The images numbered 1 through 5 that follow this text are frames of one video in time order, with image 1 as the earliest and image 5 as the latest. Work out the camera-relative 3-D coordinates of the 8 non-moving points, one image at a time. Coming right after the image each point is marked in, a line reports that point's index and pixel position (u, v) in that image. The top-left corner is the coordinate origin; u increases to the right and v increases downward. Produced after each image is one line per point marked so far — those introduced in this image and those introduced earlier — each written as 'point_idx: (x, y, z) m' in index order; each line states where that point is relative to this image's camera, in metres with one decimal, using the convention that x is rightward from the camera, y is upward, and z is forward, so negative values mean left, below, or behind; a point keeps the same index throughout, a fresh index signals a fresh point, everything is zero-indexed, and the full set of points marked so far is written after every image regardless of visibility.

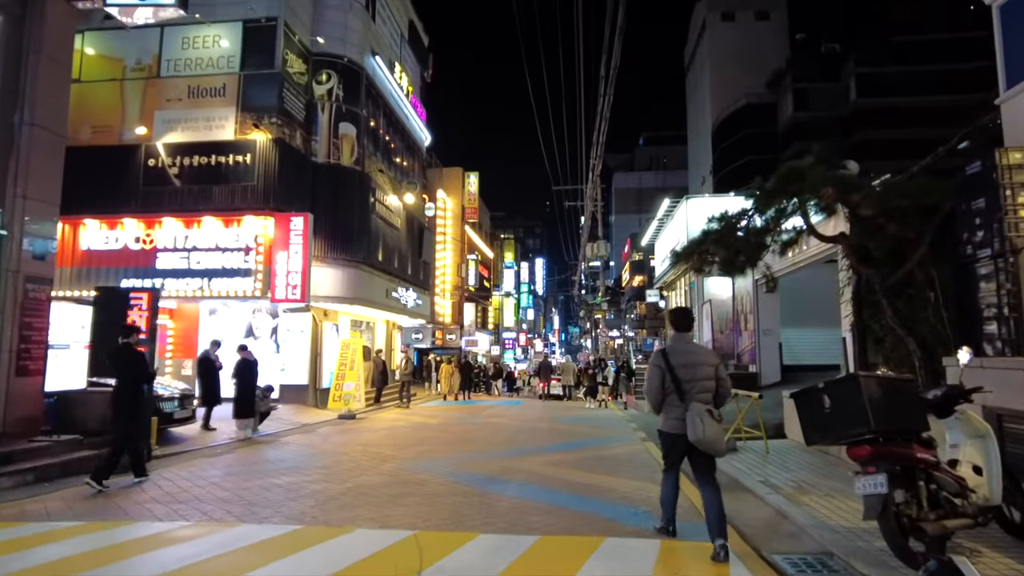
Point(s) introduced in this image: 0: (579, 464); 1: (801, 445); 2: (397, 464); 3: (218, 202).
0: (+0.9, -2.4, +9.2) m
1: (+4.4, -2.4, +10.2) m
2: (-1.6, -2.4, +9.4) m
3: (-7.3, +2.1, +16.7) m
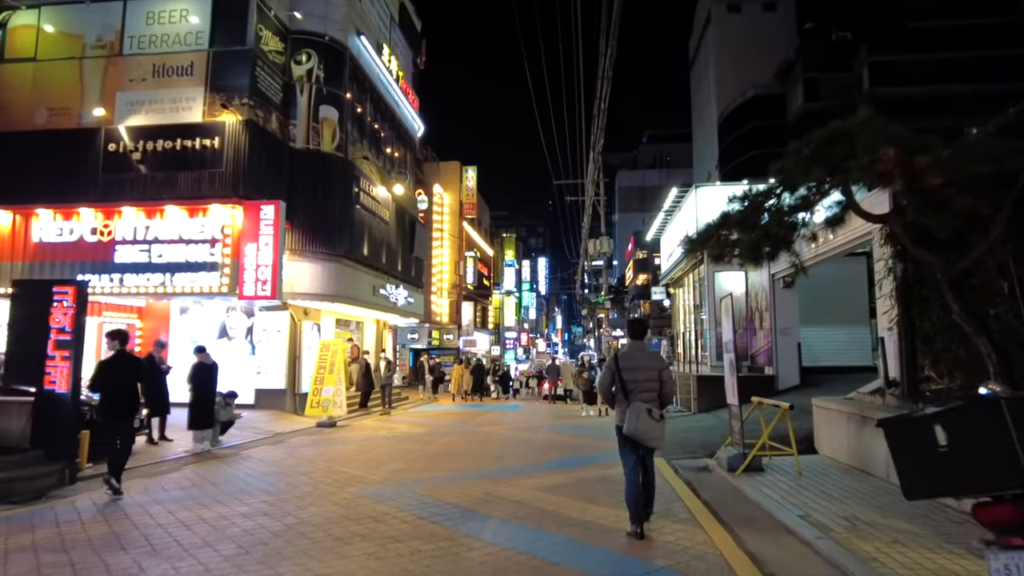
0: (+0.7, -2.3, +7.7) m
1: (+4.2, -2.2, +8.7) m
2: (-1.8, -2.3, +7.9) m
3: (-7.4, +2.2, +15.2) m
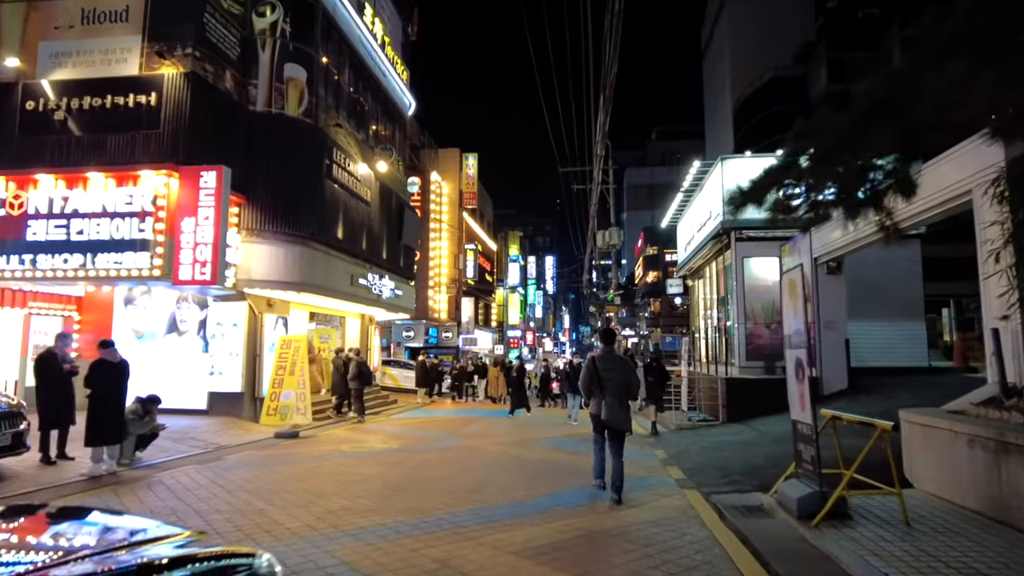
0: (+0.5, -2.0, +5.1) m
1: (+4.0, -2.0, +6.0) m
2: (-2.0, -2.0, +5.3) m
3: (-7.6, +2.5, +12.7) m
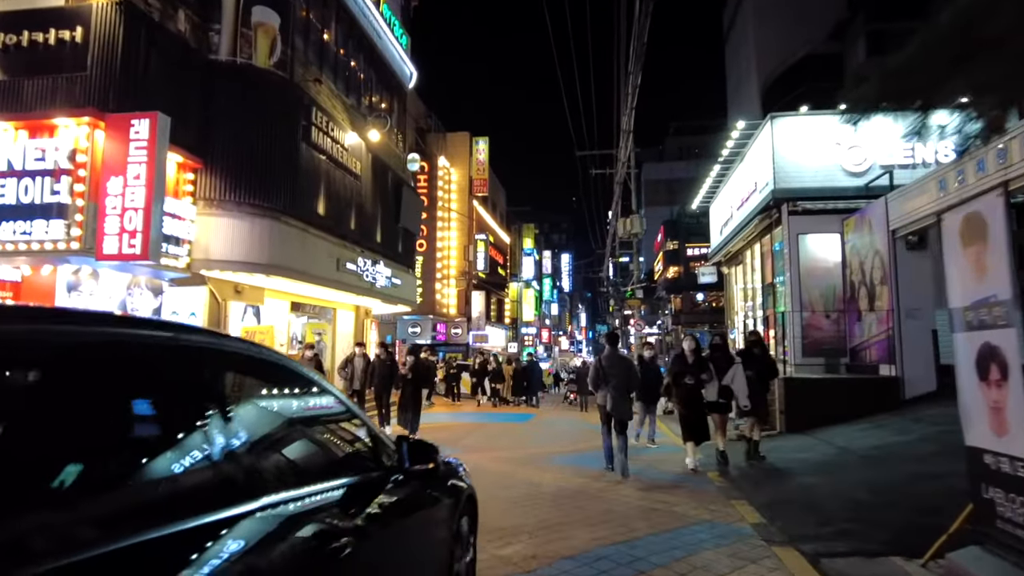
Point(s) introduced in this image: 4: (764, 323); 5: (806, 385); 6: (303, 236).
0: (+0.4, -1.7, +2.5) m
1: (+3.9, -1.6, +3.4) m
2: (-2.0, -1.7, +2.8) m
3: (-7.4, +2.9, +10.3) m
4: (+6.2, -0.9, +16.5) m
5: (+5.0, -1.6, +11.3) m
6: (-4.4, +1.1, +14.4) m
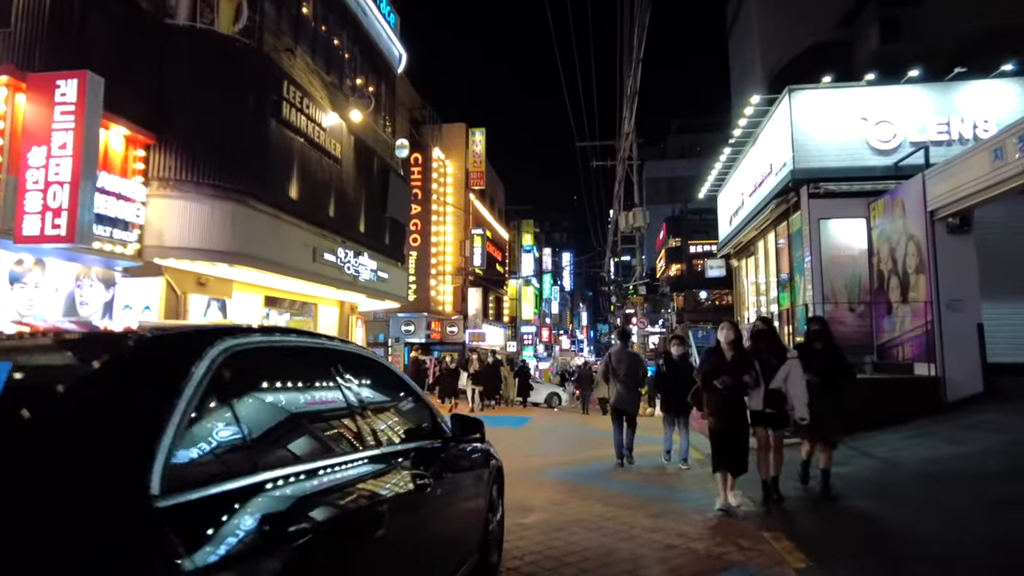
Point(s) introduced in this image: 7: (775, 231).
0: (+0.3, -1.5, +1.1) m
1: (+3.8, -1.4, +2.0) m
2: (-2.2, -1.6, +1.5) m
3: (-7.6, +3.0, +9.0) m
4: (+6.0, -0.7, +15.1) m
5: (+4.8, -1.5, +10.0) m
6: (-4.6, +1.3, +13.0) m
7: (+6.1, +1.3, +15.8) m
